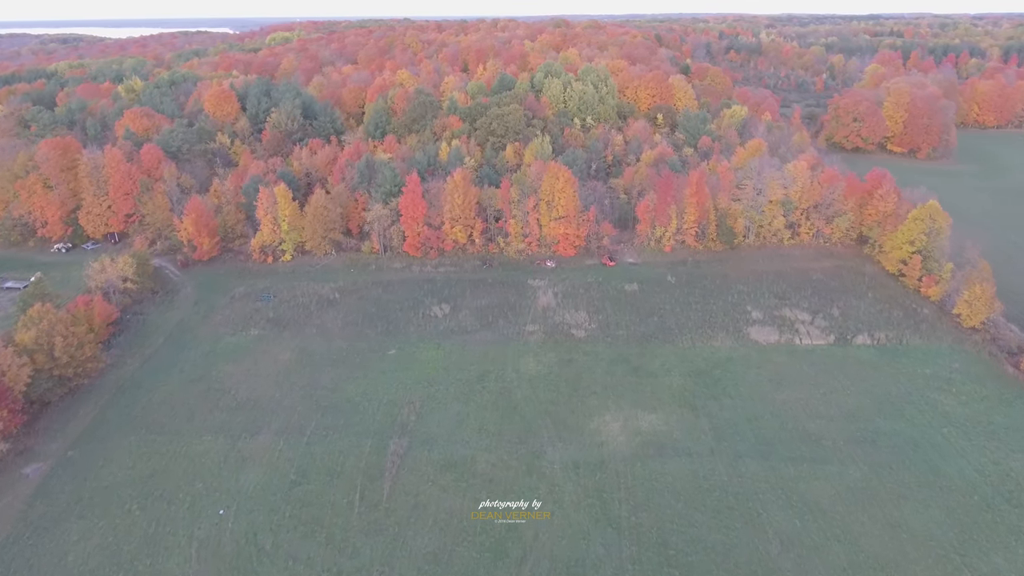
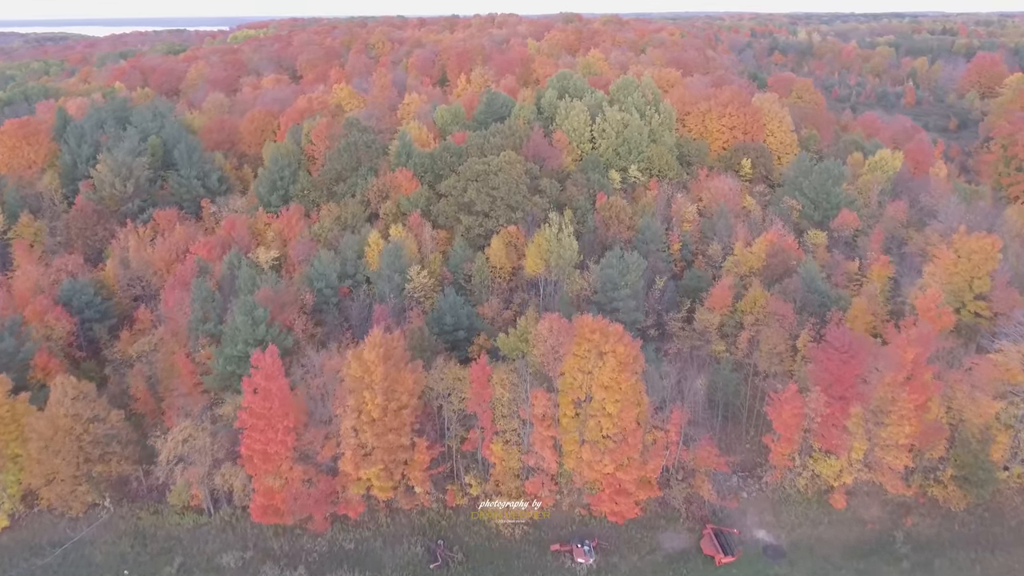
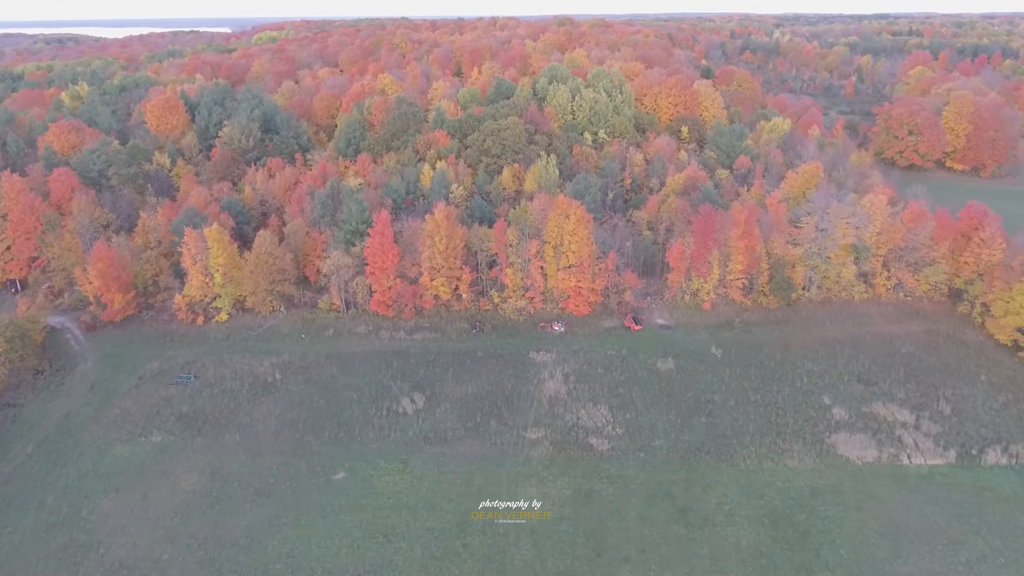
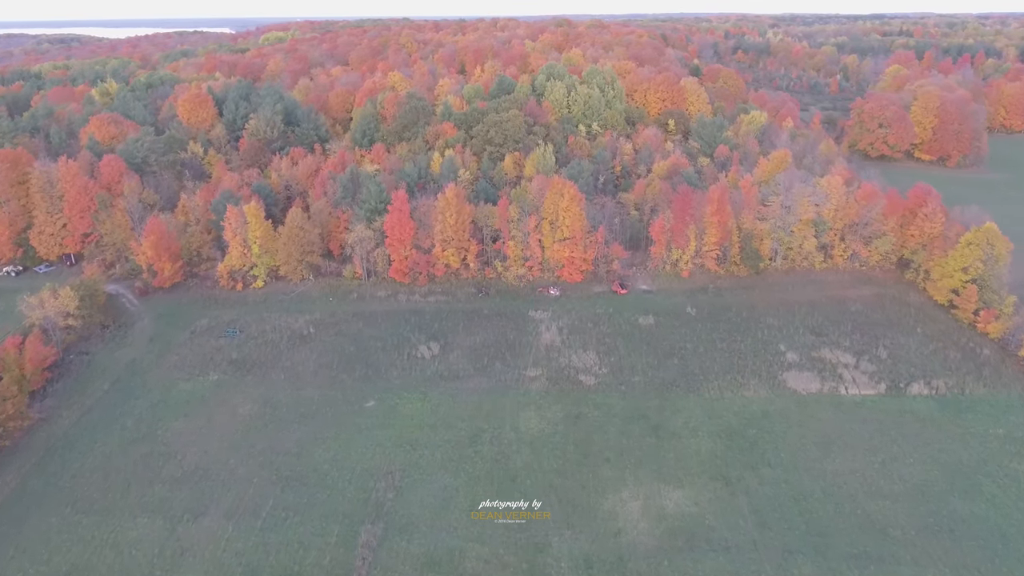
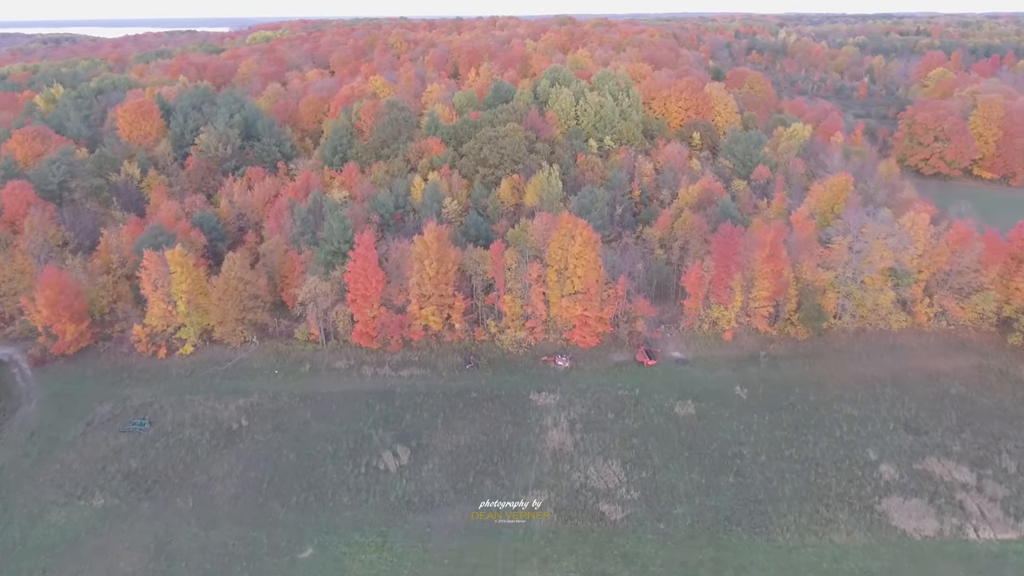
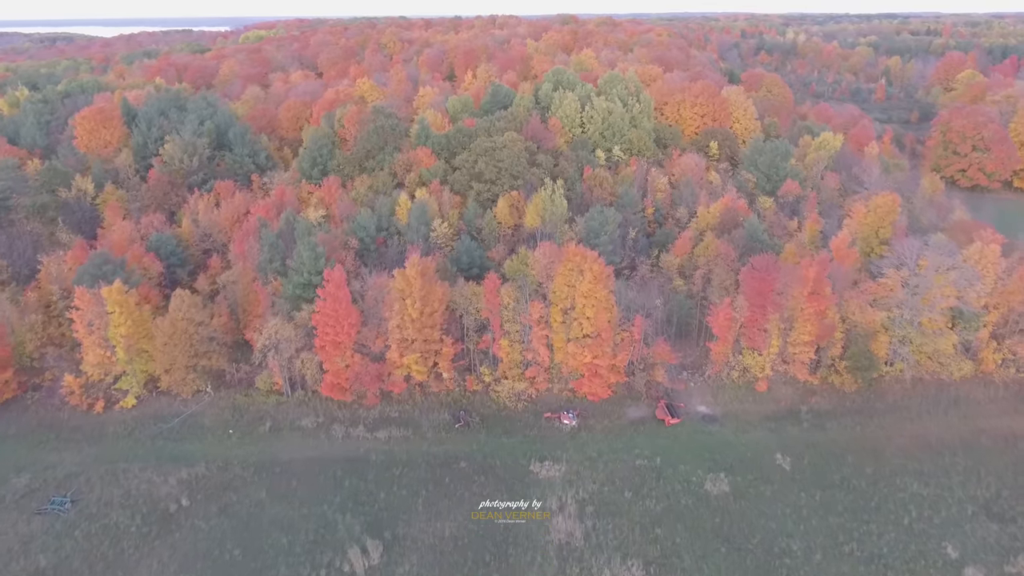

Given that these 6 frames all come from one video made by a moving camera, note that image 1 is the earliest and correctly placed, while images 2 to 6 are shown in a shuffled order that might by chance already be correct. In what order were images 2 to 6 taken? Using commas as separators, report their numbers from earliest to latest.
4, 3, 5, 6, 2
